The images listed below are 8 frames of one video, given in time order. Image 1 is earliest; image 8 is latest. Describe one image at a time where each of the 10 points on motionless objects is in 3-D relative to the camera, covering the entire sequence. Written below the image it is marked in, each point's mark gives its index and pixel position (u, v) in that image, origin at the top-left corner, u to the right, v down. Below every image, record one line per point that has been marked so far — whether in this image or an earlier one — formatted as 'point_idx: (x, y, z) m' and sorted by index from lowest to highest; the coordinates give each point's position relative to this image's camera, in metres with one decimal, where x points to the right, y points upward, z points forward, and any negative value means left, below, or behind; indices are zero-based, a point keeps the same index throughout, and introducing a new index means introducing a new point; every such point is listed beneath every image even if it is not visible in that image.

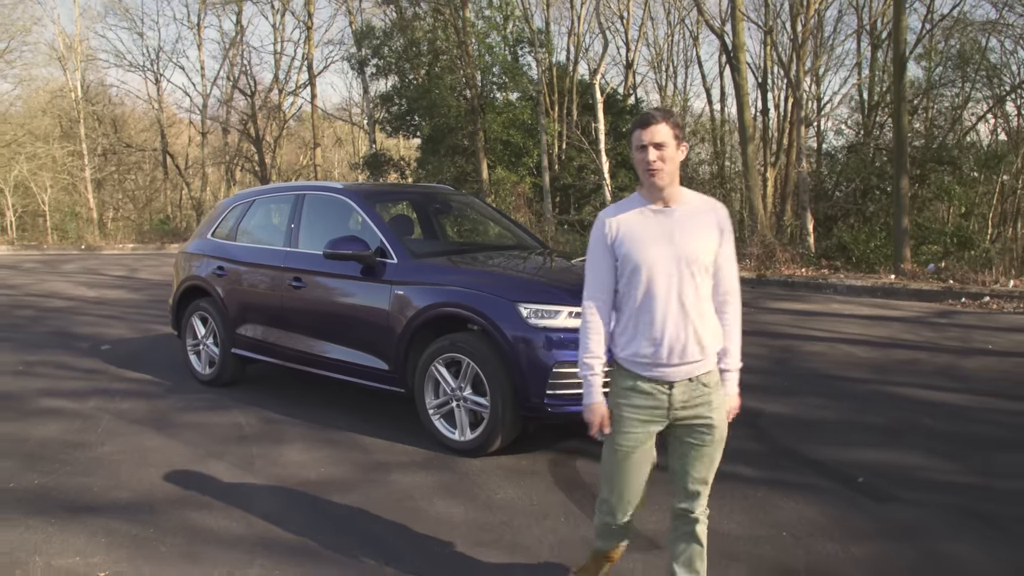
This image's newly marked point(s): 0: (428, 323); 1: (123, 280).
0: (-0.5, -0.2, +4.8) m
1: (-7.9, +0.2, +15.8) m
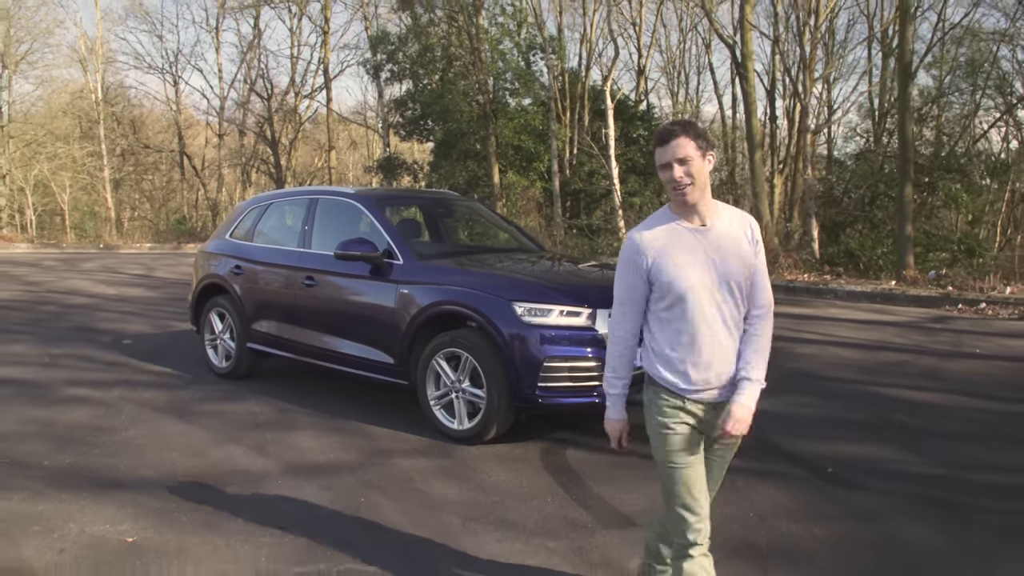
0: (-0.5, -0.2, +5.2) m
1: (-7.7, +0.2, +16.3) m
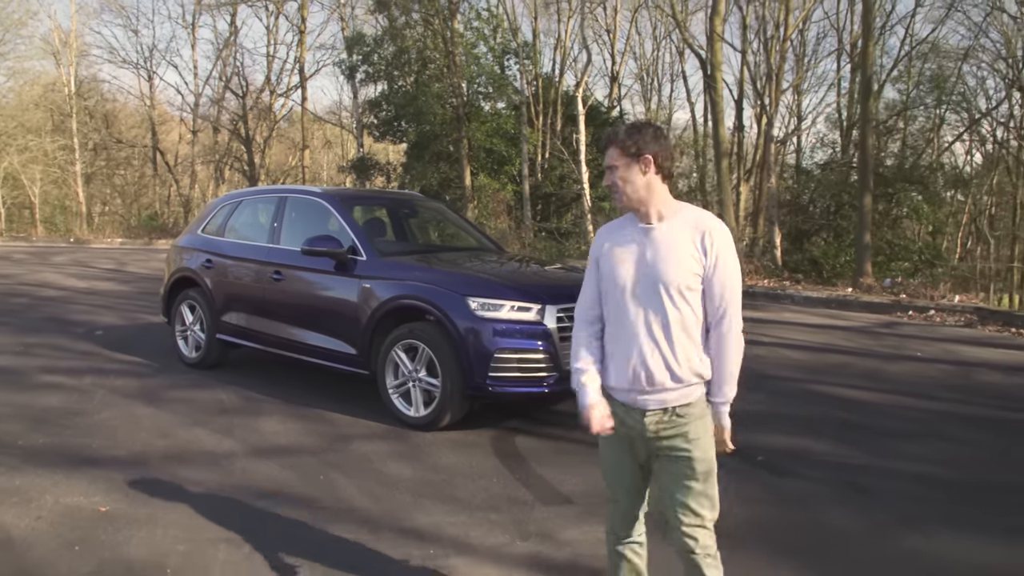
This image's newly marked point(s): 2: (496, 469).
0: (-0.9, -0.2, +5.5) m
1: (-8.4, +0.3, +16.4) m
2: (-0.1, -1.1, +4.6) m
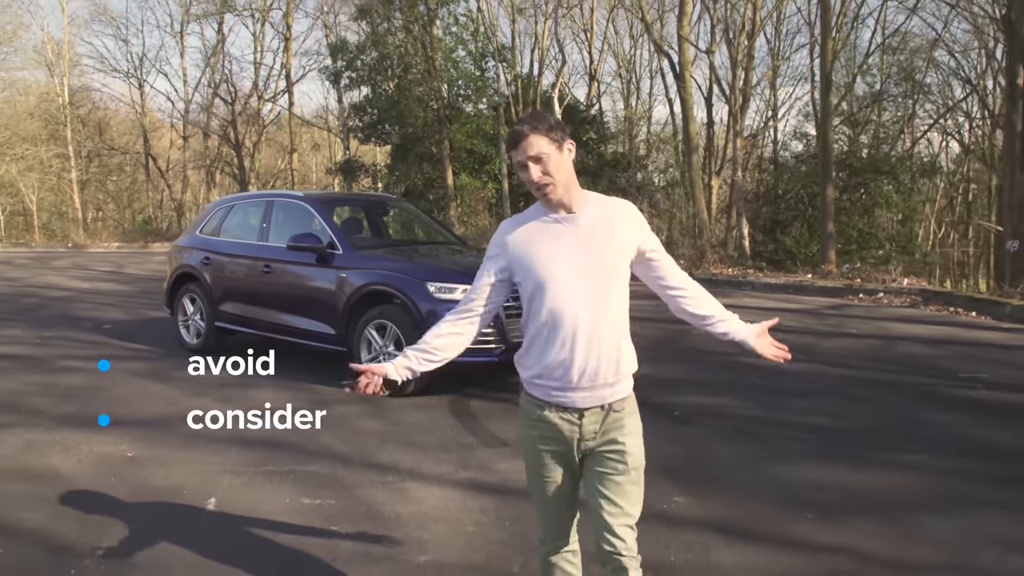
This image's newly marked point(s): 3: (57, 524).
0: (-1.2, -0.1, +6.5) m
1: (-8.9, +0.3, +17.3) m
2: (-0.4, -1.0, +5.6) m
3: (-2.2, -1.2, +3.9) m
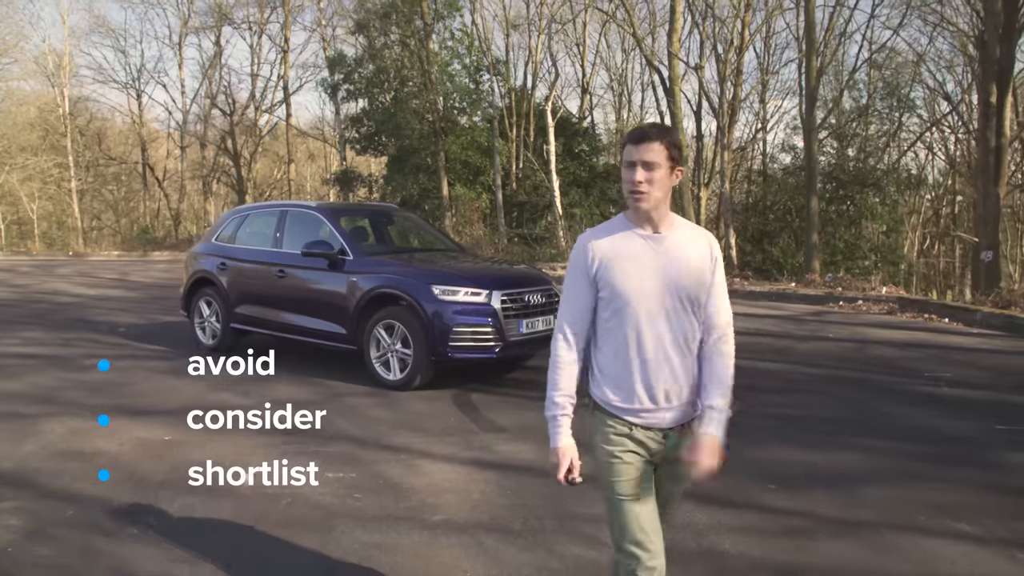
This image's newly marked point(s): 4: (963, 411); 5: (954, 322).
0: (-1.3, -0.1, +7.0) m
1: (-9.0, +0.1, +17.7) m
2: (-0.5, -1.0, +6.1) m
3: (-2.2, -1.1, +4.4) m
4: (+4.1, -1.1, +7.1) m
5: (+7.6, -0.6, +13.4) m
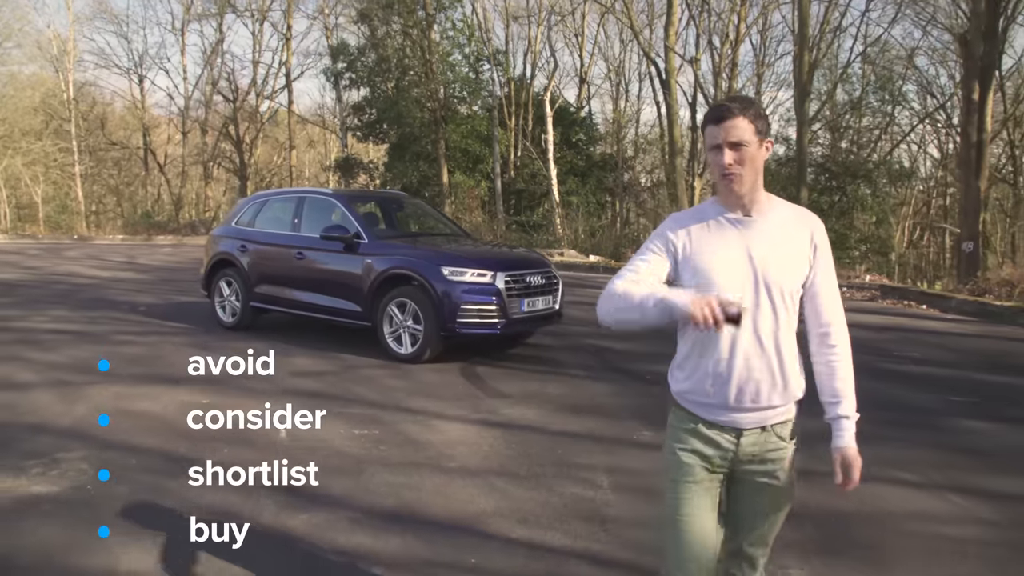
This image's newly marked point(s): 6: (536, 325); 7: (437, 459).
0: (-1.2, +0.1, +7.6) m
1: (-9.0, +0.5, +18.3) m
2: (-0.4, -0.8, +6.8) m
3: (-2.2, -1.0, +5.0) m
4: (+4.1, -1.0, +7.7) m
5: (+7.6, -0.4, +14.0) m
6: (+0.2, -0.4, +7.6) m
7: (-0.5, -1.0, +4.7) m
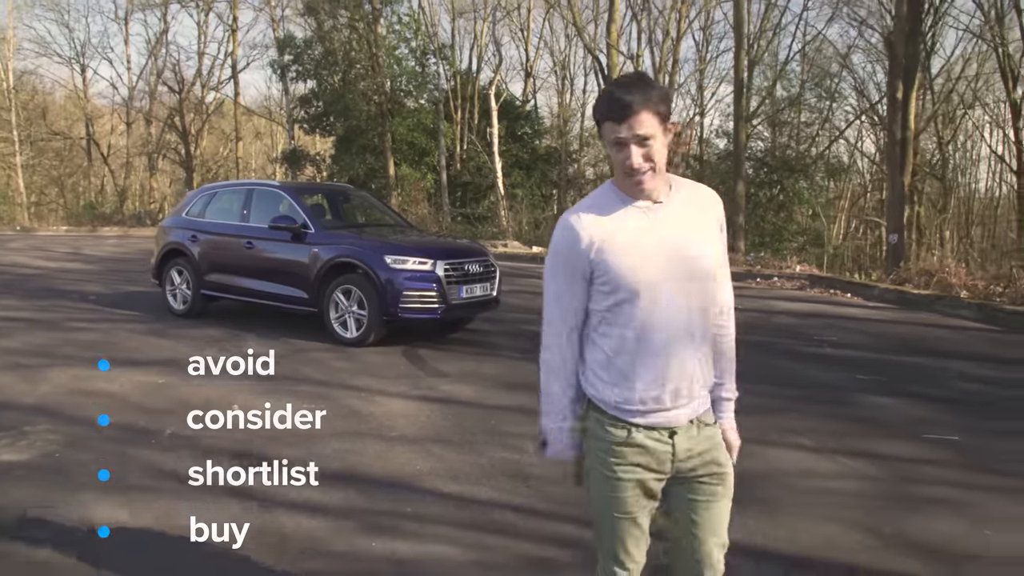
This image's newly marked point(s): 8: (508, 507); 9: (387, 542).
0: (-1.8, +0.2, +8.0) m
1: (-10.3, +0.7, +18.2) m
2: (-1.0, -0.7, +7.2) m
3: (-2.7, -0.9, +5.4) m
4: (+3.5, -0.8, +8.4) m
5: (+6.6, -0.2, +15.0) m
6: (-0.4, -0.2, +8.1) m
7: (-0.9, -0.9, +5.2) m
8: (0.0, -1.2, +4.1) m
9: (-0.6, -1.2, +3.7) m
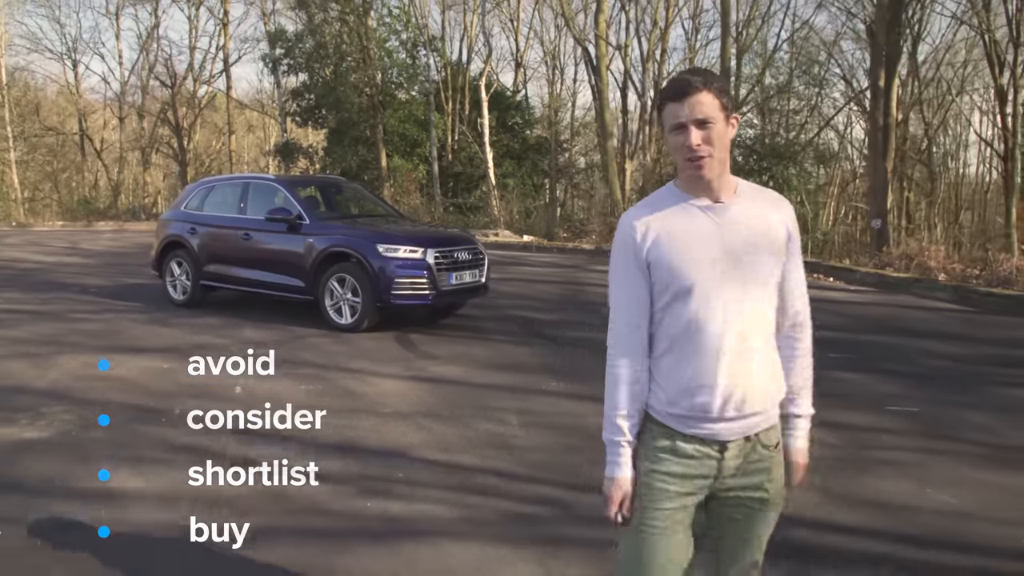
0: (-2.0, +0.3, +8.4) m
1: (-10.5, +0.9, +18.5) m
2: (-1.1, -0.6, +7.6) m
3: (-2.8, -0.8, +5.7) m
4: (+3.4, -0.6, +8.8) m
5: (+6.4, +0.1, +15.4) m
6: (-0.5, -0.1, +8.4) m
7: (-1.0, -0.8, +5.6) m
8: (-0.1, -1.1, +4.5) m
9: (-0.7, -1.1, +4.0) m
